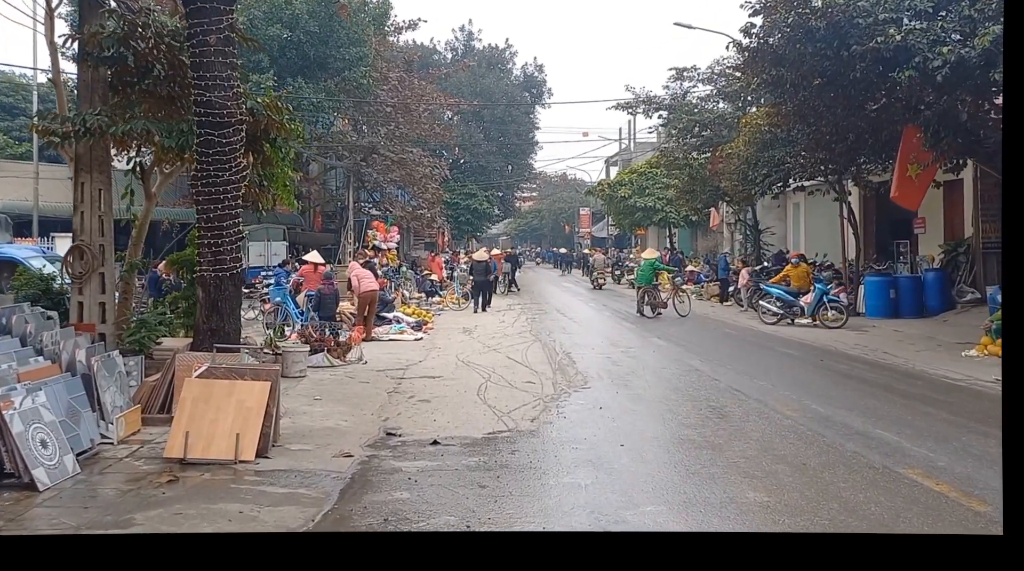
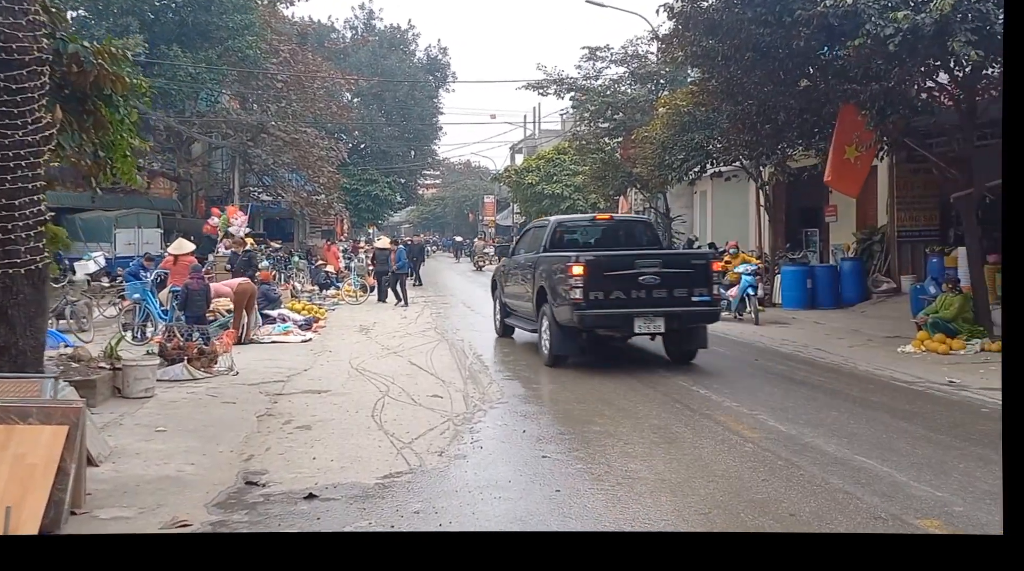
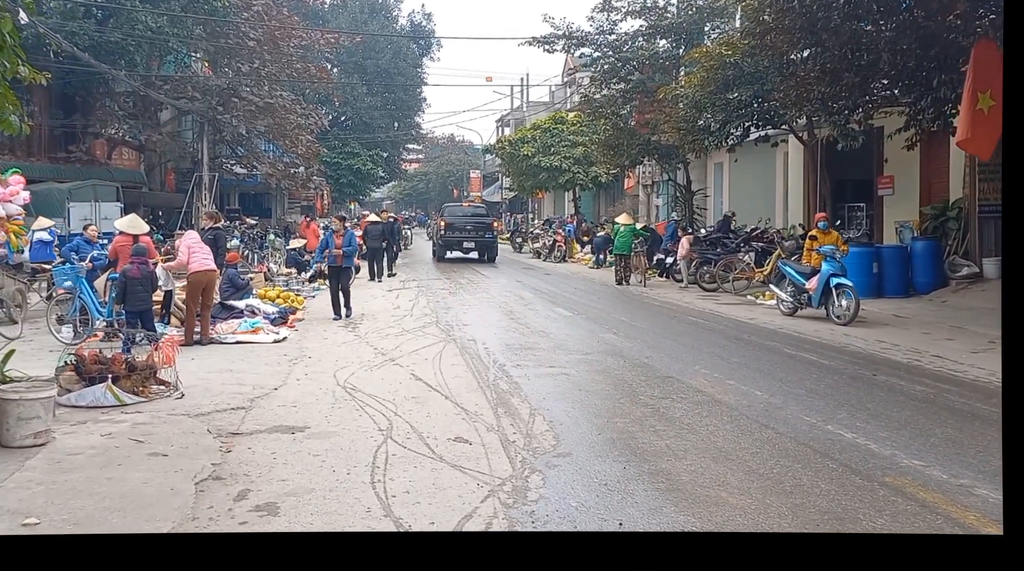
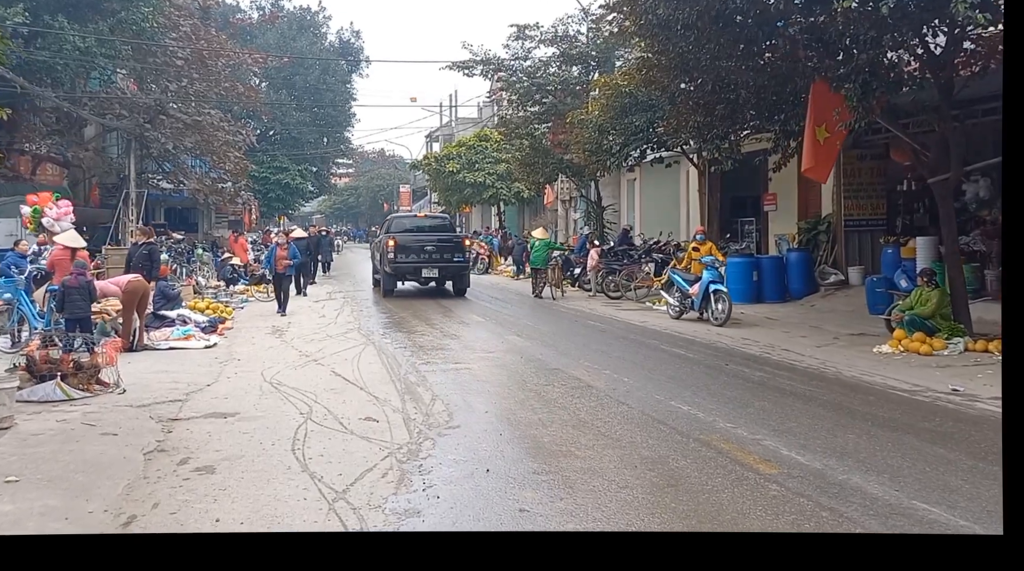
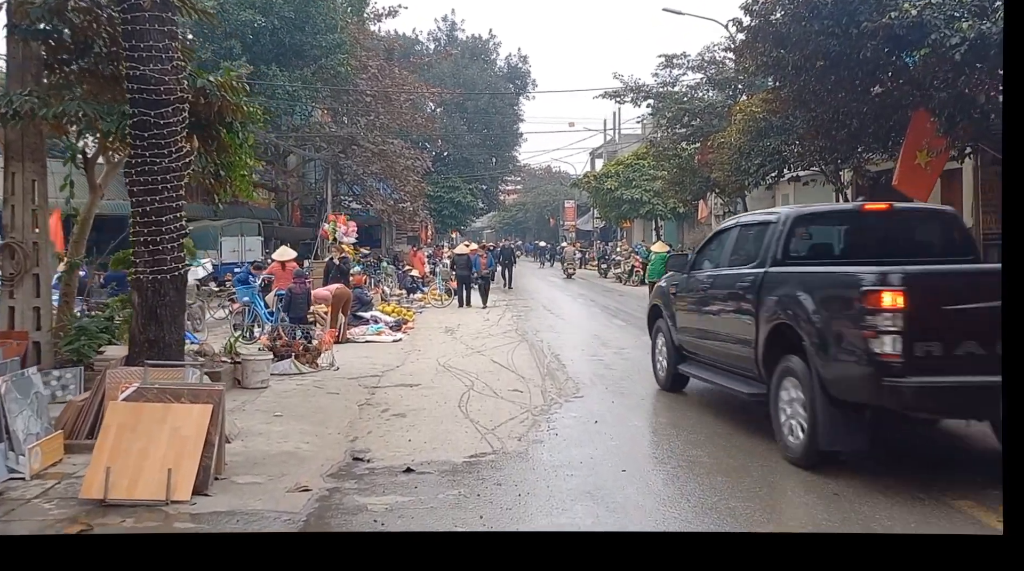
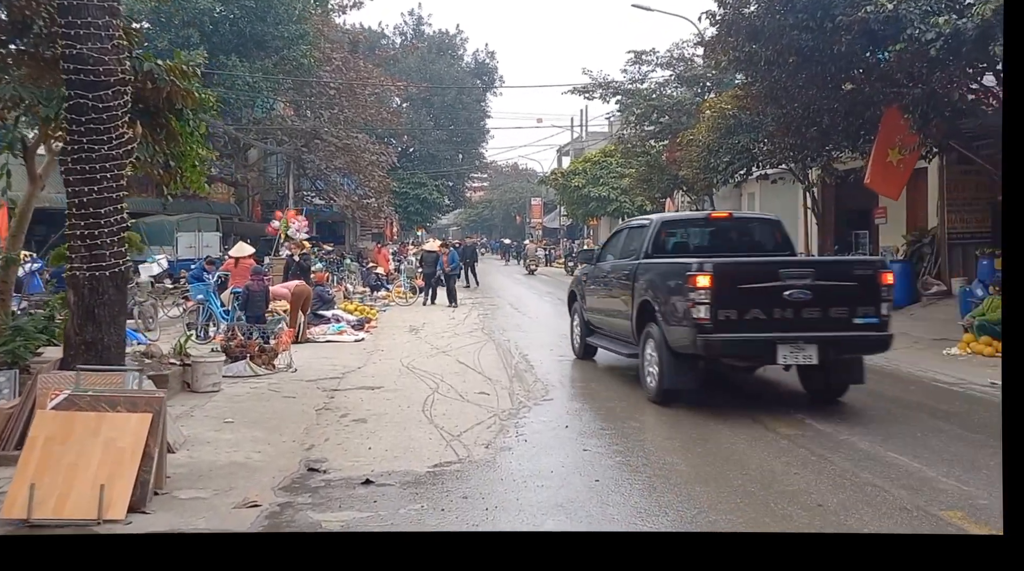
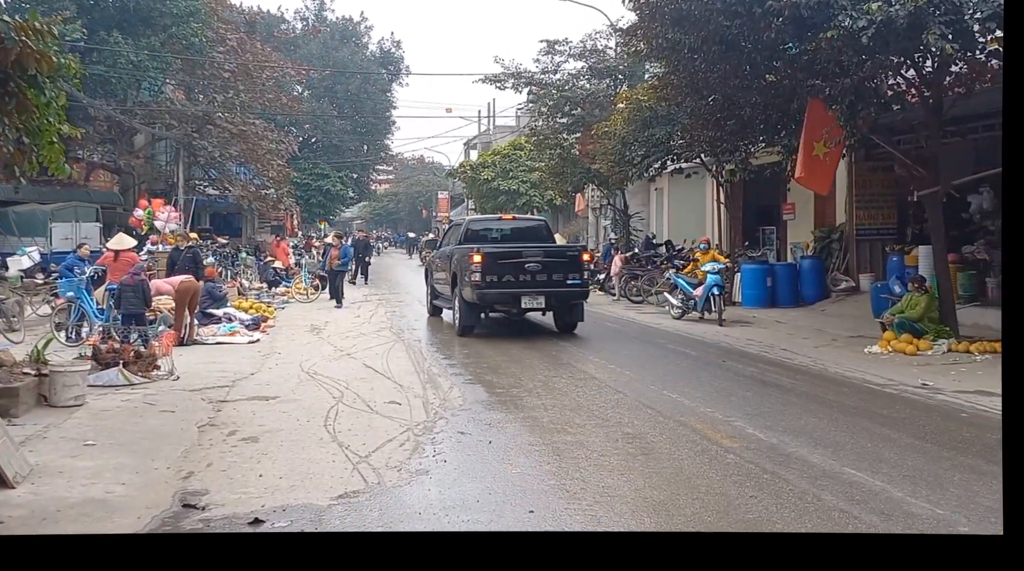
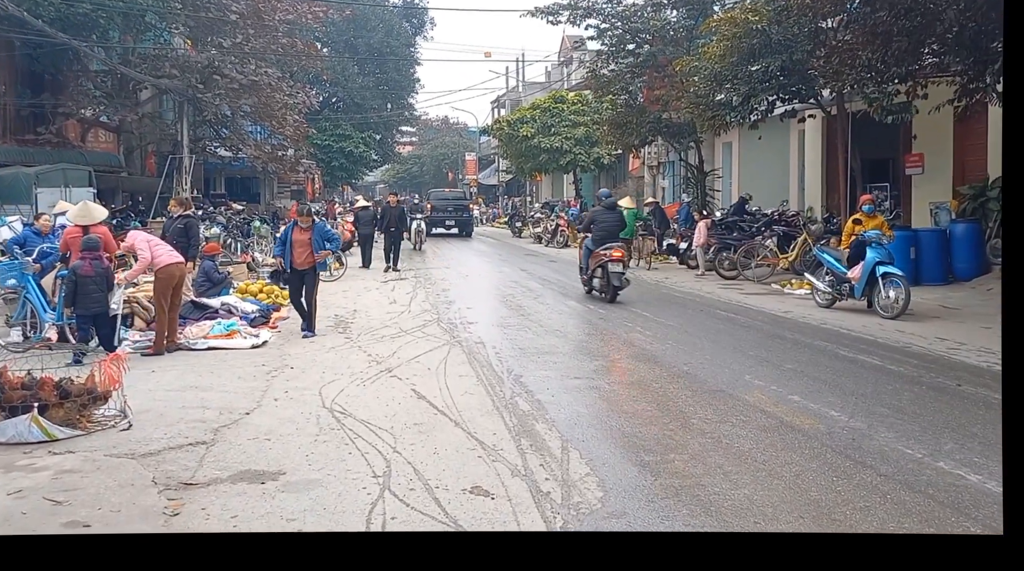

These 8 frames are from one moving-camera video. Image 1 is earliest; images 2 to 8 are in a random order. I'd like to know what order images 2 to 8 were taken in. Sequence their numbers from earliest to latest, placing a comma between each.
5, 6, 2, 7, 4, 3, 8
